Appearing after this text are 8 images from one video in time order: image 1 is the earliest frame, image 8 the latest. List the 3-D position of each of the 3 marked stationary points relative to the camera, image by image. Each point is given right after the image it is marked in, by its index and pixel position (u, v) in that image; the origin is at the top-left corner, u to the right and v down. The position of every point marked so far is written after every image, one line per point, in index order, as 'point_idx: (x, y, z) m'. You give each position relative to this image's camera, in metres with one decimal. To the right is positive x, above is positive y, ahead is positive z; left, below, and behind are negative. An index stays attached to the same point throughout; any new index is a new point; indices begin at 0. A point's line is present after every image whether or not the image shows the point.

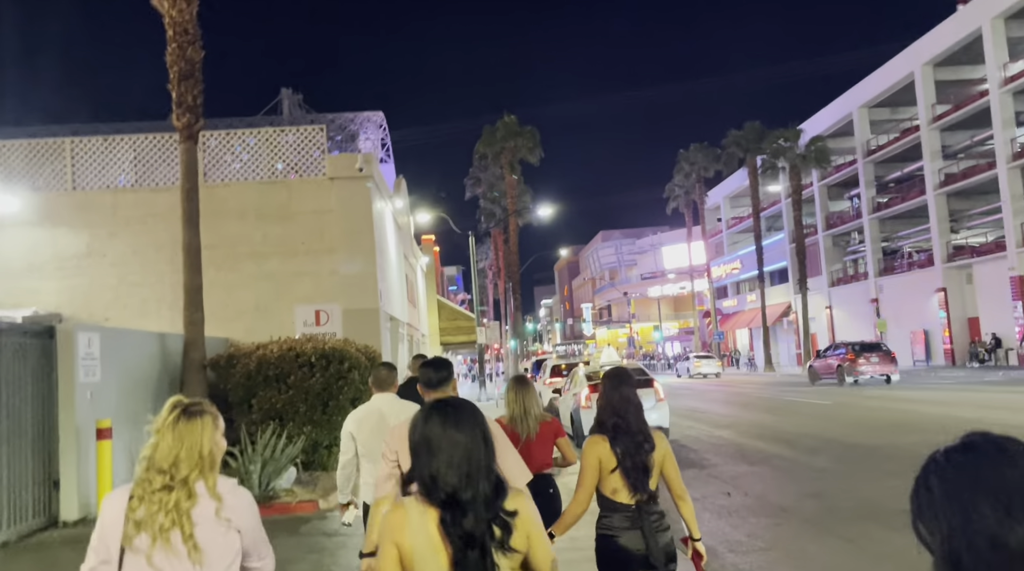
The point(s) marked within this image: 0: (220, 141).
0: (-5.3, +2.6, +16.5) m
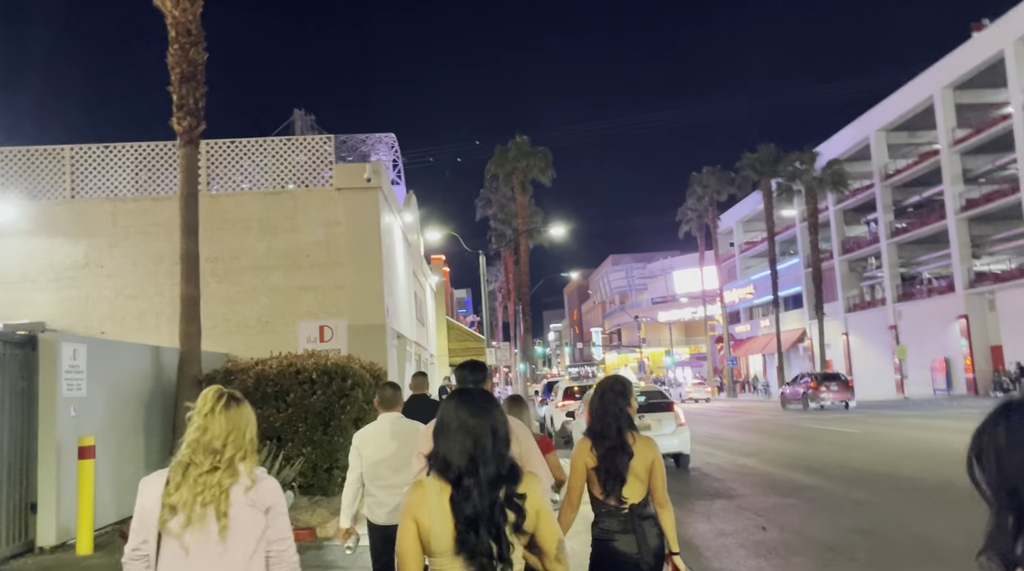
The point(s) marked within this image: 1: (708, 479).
0: (-5.0, +2.4, +15.9) m
1: (+2.8, -2.8, +13.1) m
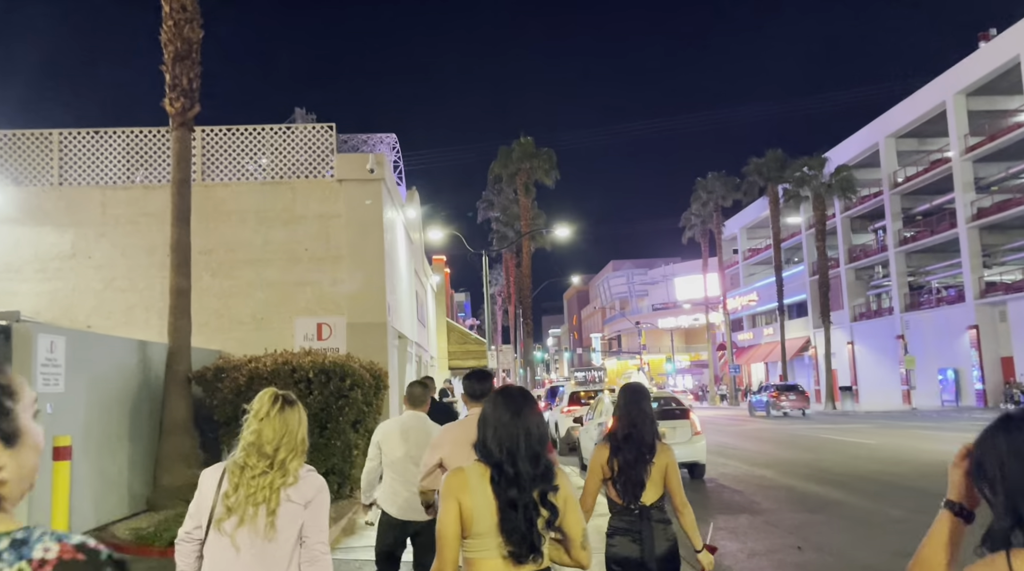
0: (-4.8, +2.5, +15.2) m
1: (+2.9, -2.8, +12.4) m
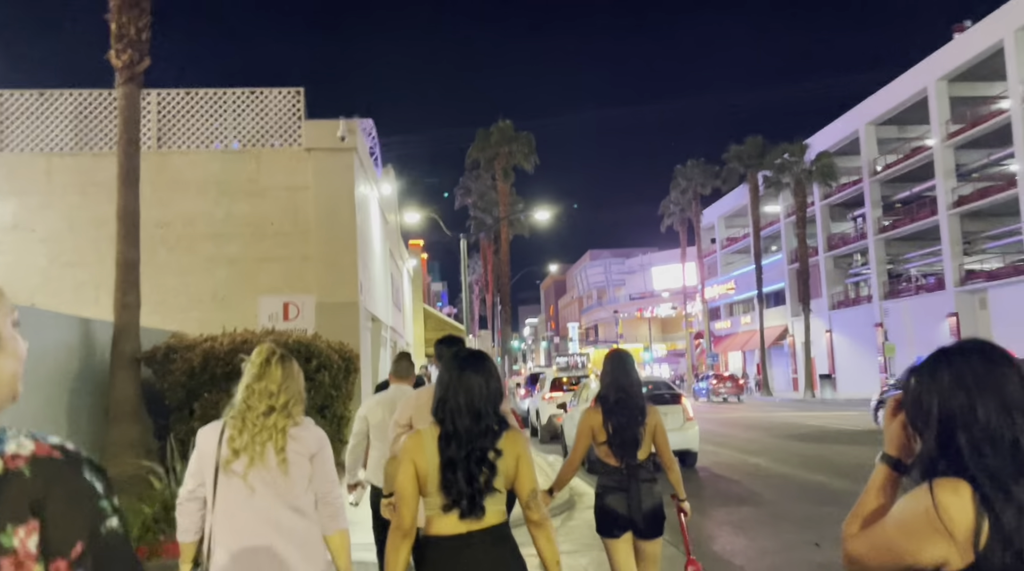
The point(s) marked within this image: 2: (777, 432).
0: (-5.1, +2.8, +14.1) m
1: (+2.6, -2.5, +11.6) m
2: (+5.4, -3.0, +18.8) m
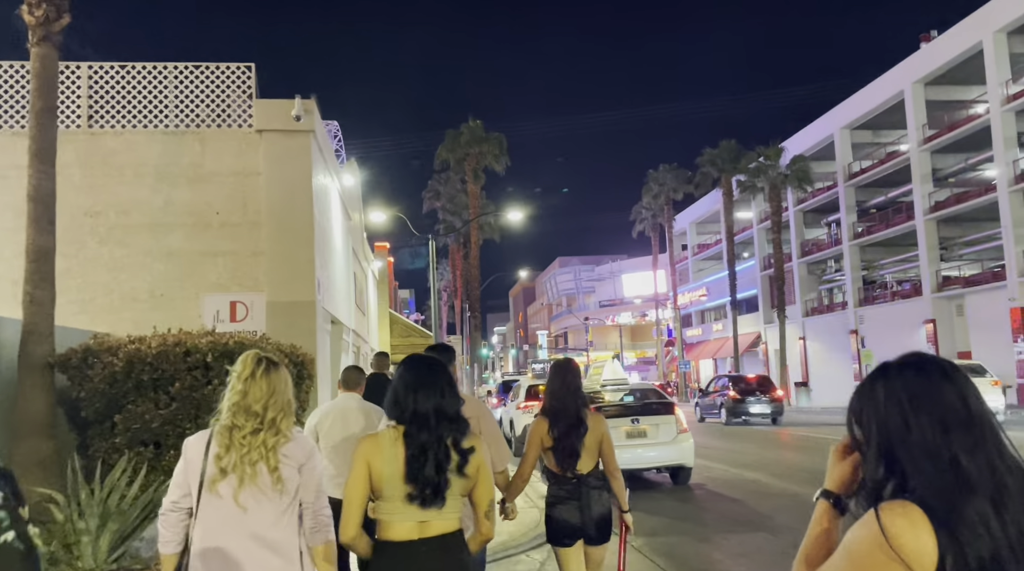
0: (-5.5, +2.9, +12.6) m
1: (+2.3, -2.4, +10.3) m
2: (+4.9, -3.1, +17.6) m
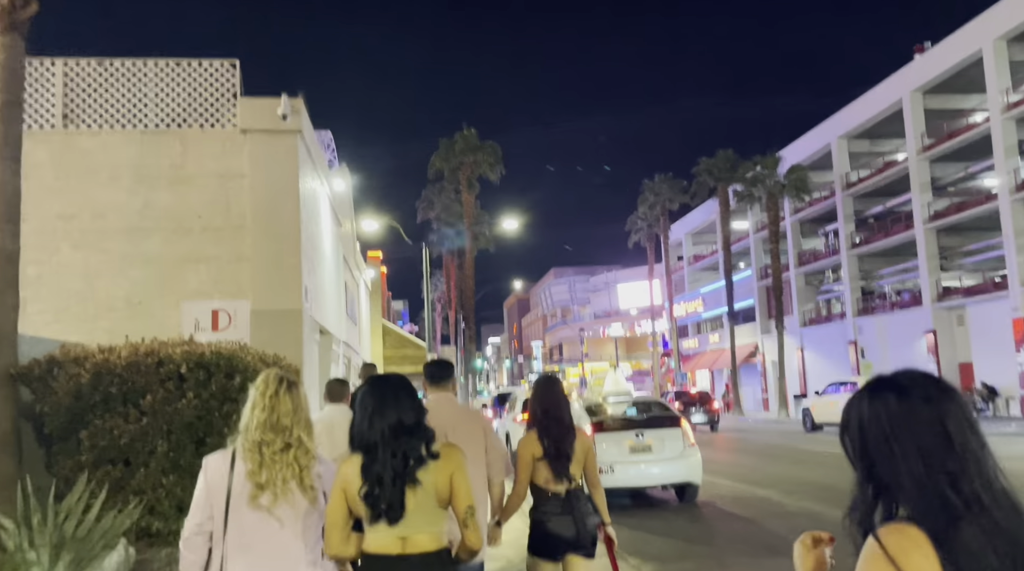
0: (-5.5, +2.8, +12.0) m
1: (+2.3, -2.5, +9.7) m
2: (+4.8, -3.2, +17.0) m
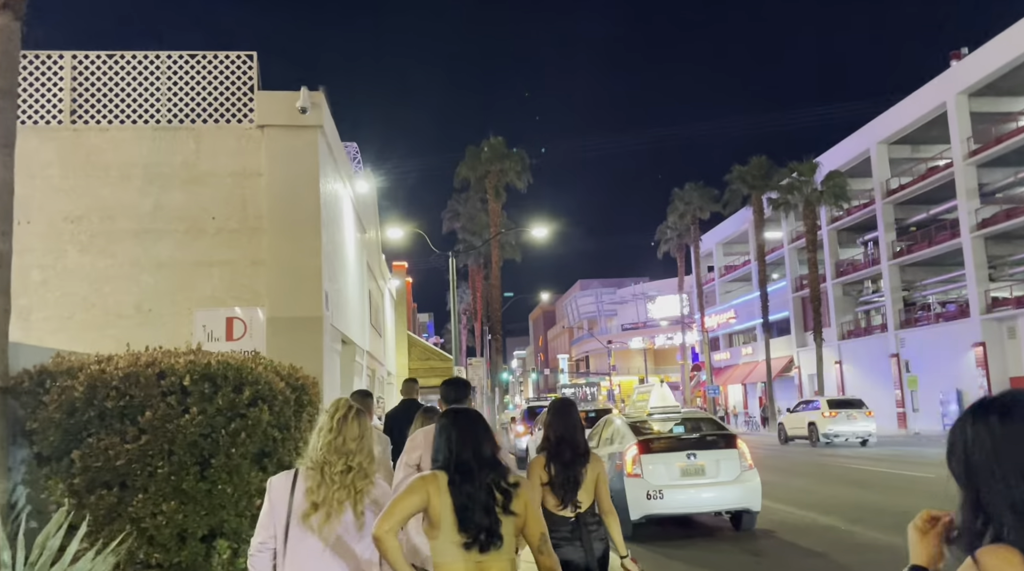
0: (-5.1, +2.7, +11.3) m
1: (+2.7, -2.5, +8.6) m
2: (+5.4, -3.4, +15.9) m
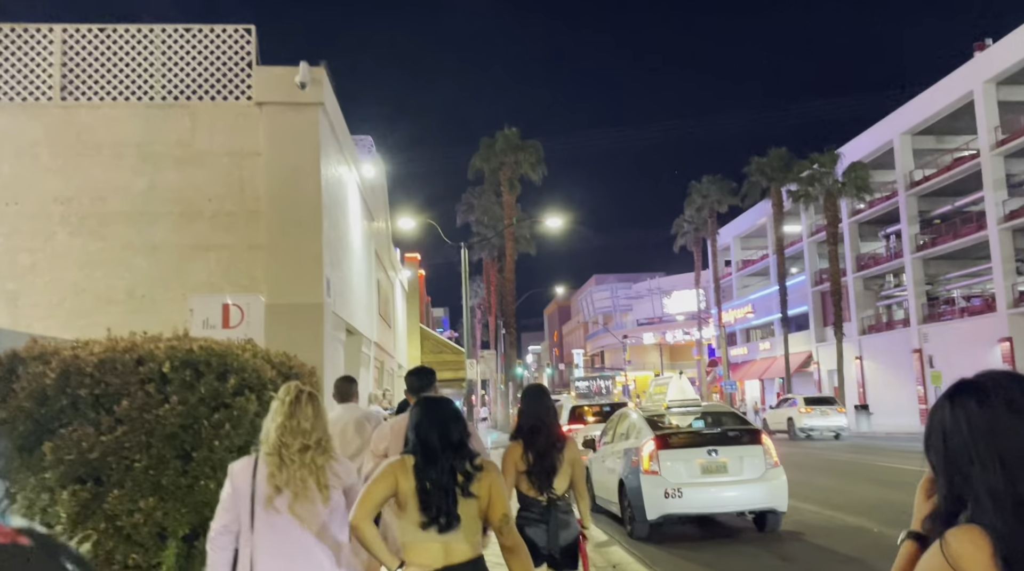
0: (-5.0, +2.9, +10.8) m
1: (+2.8, -2.4, +8.0) m
2: (+5.6, -3.2, +15.2) m
